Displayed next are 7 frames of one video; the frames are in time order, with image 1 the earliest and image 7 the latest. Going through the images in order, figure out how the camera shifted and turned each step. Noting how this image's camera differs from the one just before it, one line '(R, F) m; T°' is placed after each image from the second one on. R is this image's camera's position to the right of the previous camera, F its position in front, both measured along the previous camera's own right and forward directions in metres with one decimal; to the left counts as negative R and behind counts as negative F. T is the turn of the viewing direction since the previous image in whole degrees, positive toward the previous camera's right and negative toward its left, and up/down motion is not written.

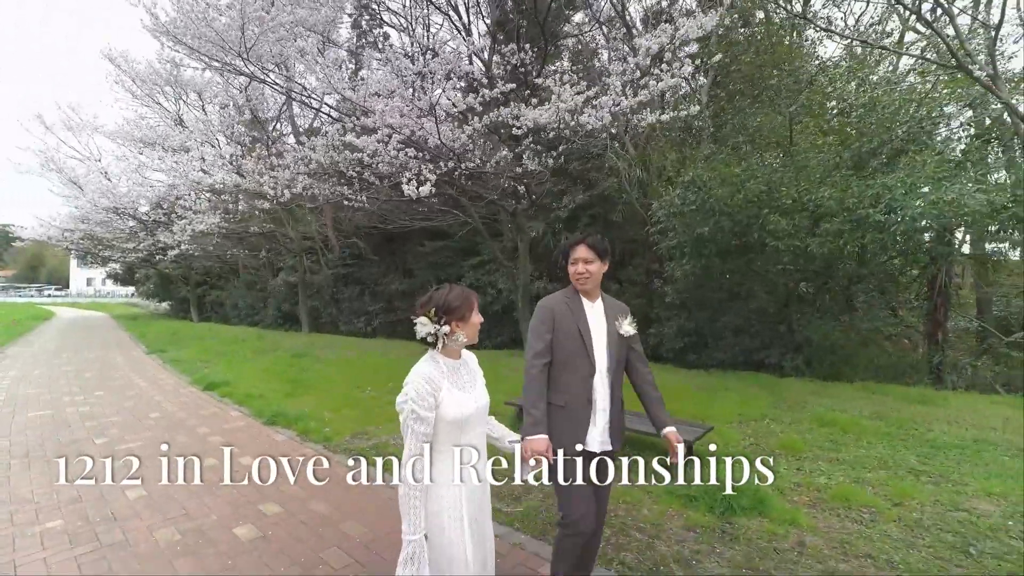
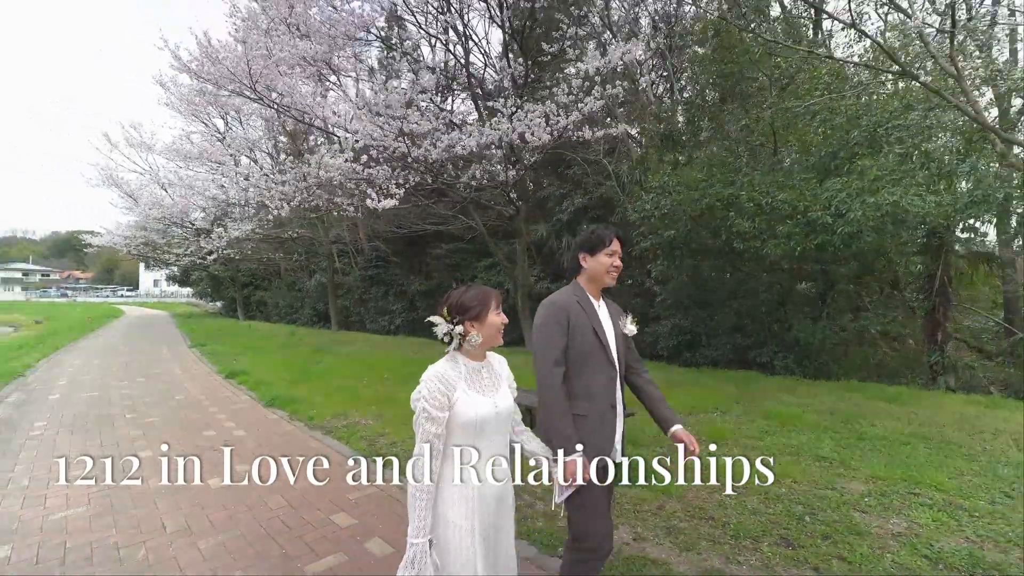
(+0.9, -0.5) m; -5°
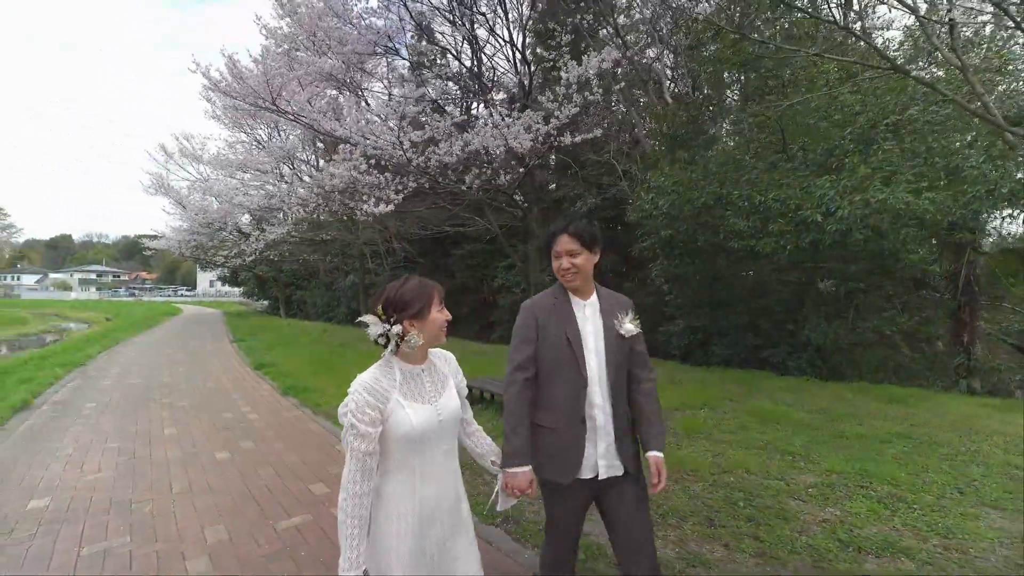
(+0.6, -0.3) m; -5°
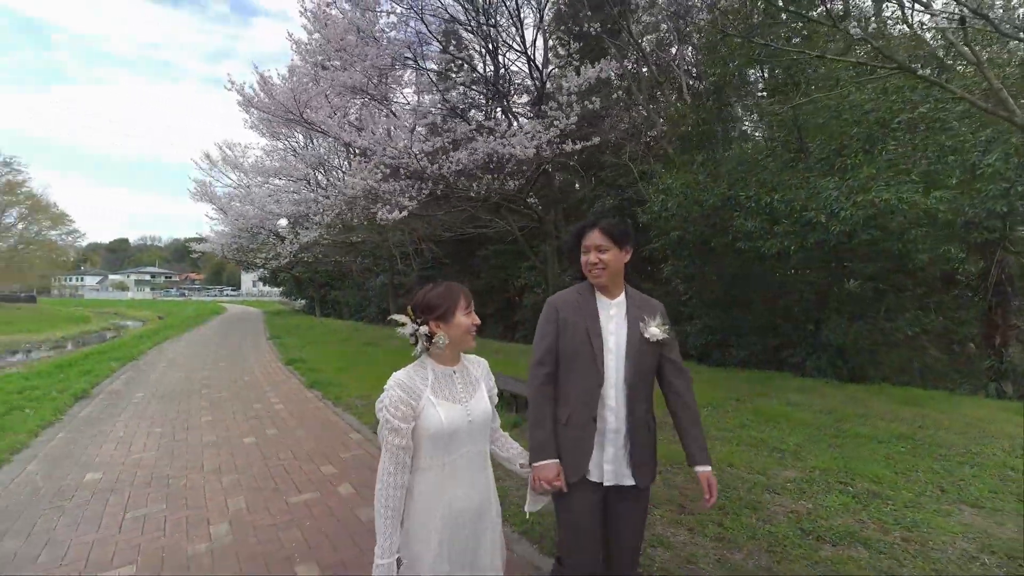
(+0.3, -0.2) m; -4°
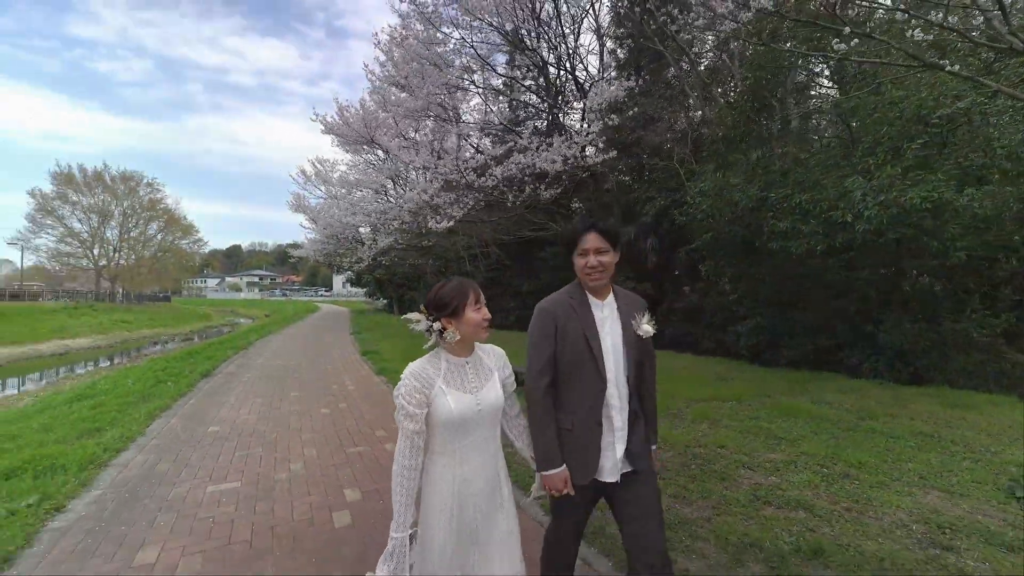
(+0.6, -0.6) m; -9°
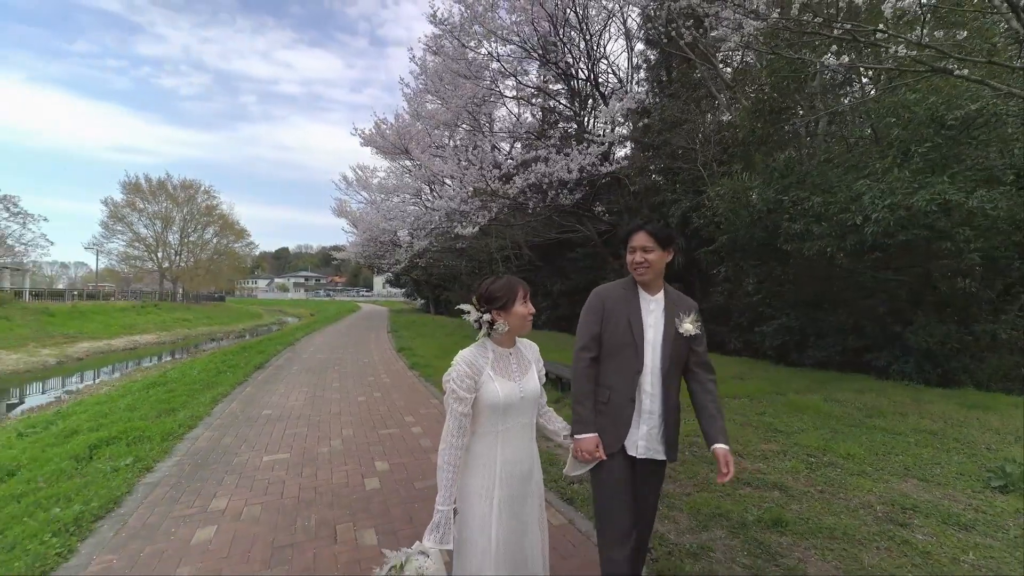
(+0.2, -0.4) m; -5°
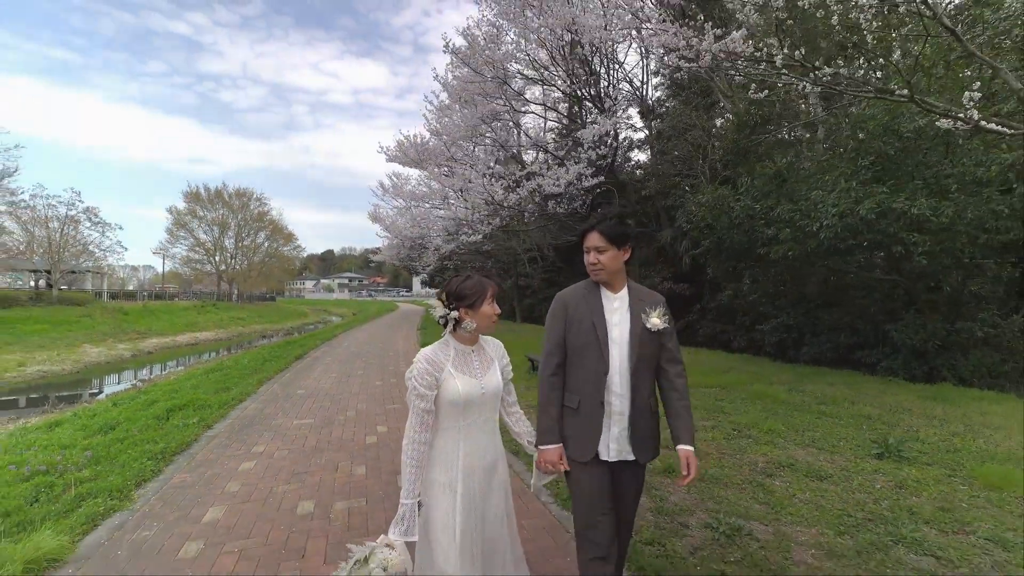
(+0.7, -0.8) m; -5°
